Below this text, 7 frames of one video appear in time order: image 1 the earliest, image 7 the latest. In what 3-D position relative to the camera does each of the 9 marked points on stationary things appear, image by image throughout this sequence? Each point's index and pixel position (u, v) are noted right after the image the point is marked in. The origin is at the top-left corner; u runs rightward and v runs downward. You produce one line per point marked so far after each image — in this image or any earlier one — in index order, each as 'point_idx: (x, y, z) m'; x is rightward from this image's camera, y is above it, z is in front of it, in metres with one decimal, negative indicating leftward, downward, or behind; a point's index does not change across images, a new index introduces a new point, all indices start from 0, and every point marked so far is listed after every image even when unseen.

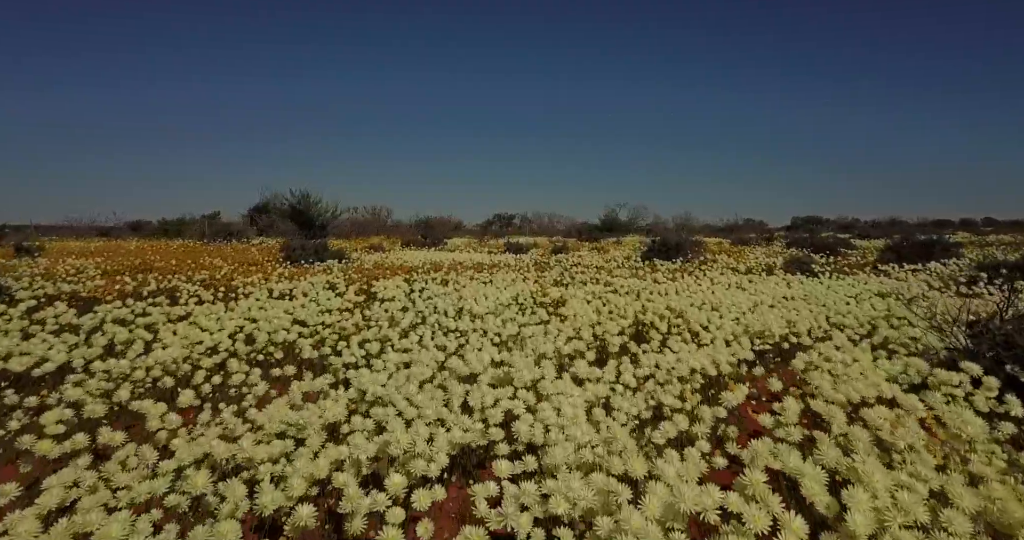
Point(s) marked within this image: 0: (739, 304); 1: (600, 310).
0: (+2.9, -0.5, +6.5) m
1: (+1.1, -0.5, +6.1) m
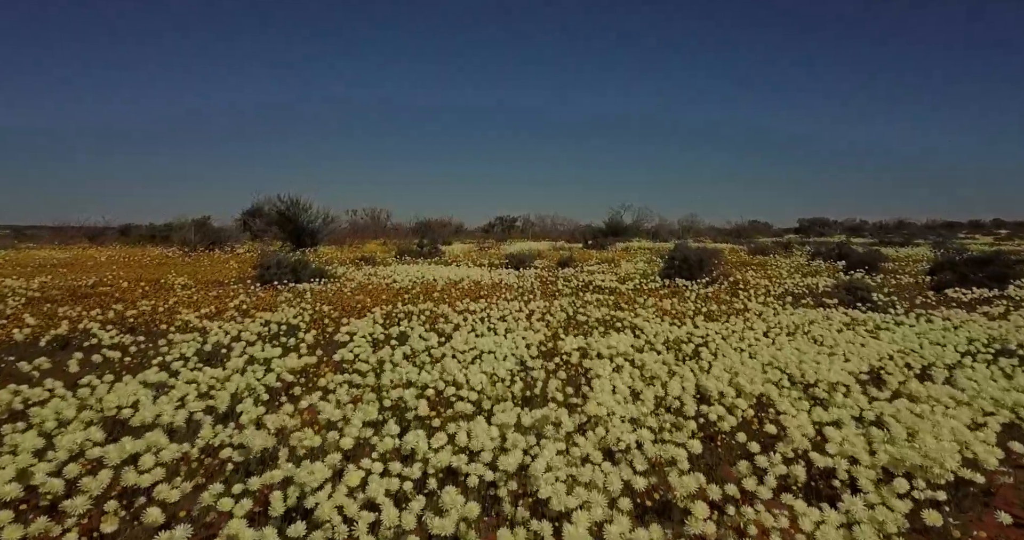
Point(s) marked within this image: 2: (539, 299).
0: (+3.0, -1.1, +4.5) m
1: (+1.1, -1.1, +4.2) m
2: (+0.6, -0.6, +10.8) m
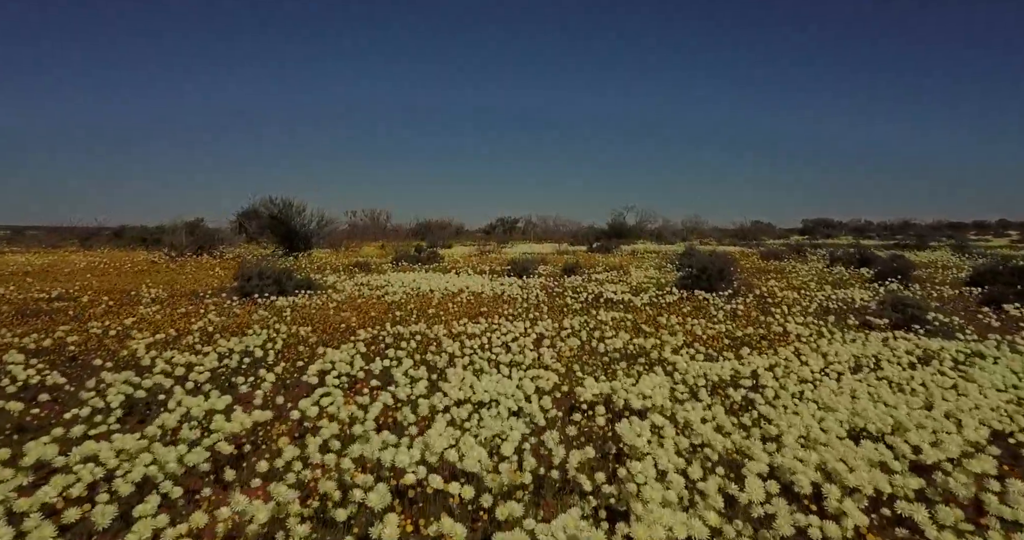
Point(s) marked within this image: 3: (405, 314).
0: (+3.0, -1.3, +3.3) m
1: (+1.2, -1.4, +2.9) m
2: (+0.7, -0.9, +9.5) m
3: (-2.3, -1.0, +10.6) m
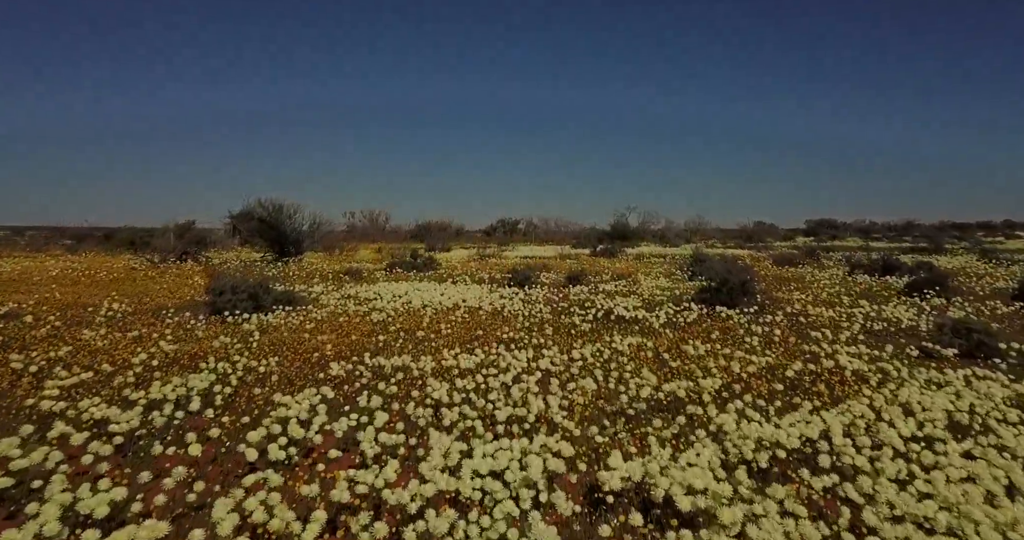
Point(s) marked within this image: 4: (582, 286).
0: (+3.0, -1.7, +1.9) m
1: (+1.2, -1.7, +1.6) m
2: (+0.7, -1.3, +8.2) m
3: (-2.3, -1.3, +9.2) m
4: (+2.4, -0.5, +17.4) m
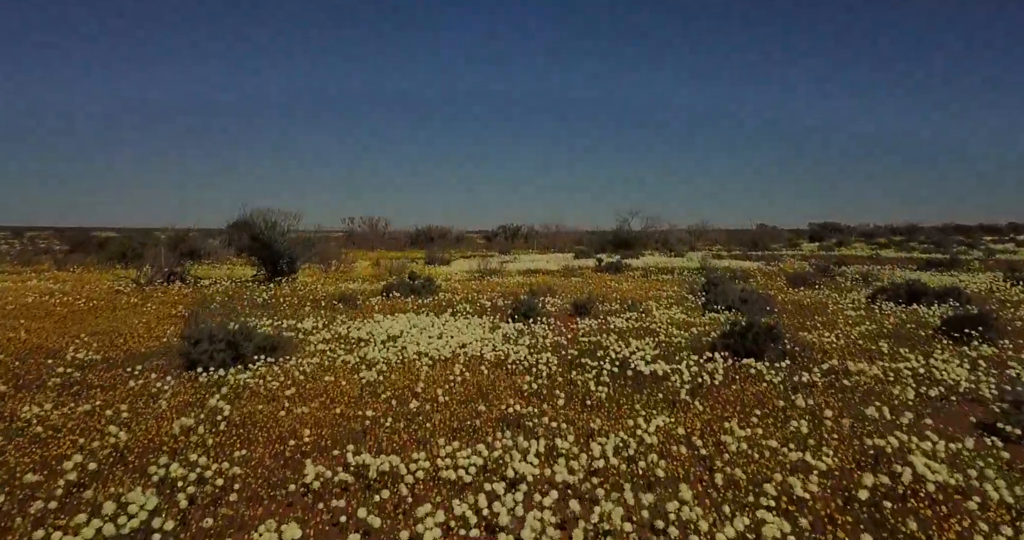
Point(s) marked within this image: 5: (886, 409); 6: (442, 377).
0: (+3.1, -2.7, +0.7) m
1: (+1.3, -2.7, +0.4) m
2: (+0.8, -2.3, +7.0) m
3: (-2.1, -2.3, +8.0) m
4: (+2.5, -1.6, +16.2) m
5: (+6.0, -2.2, +8.0) m
6: (-1.4, -2.1, +10.1) m
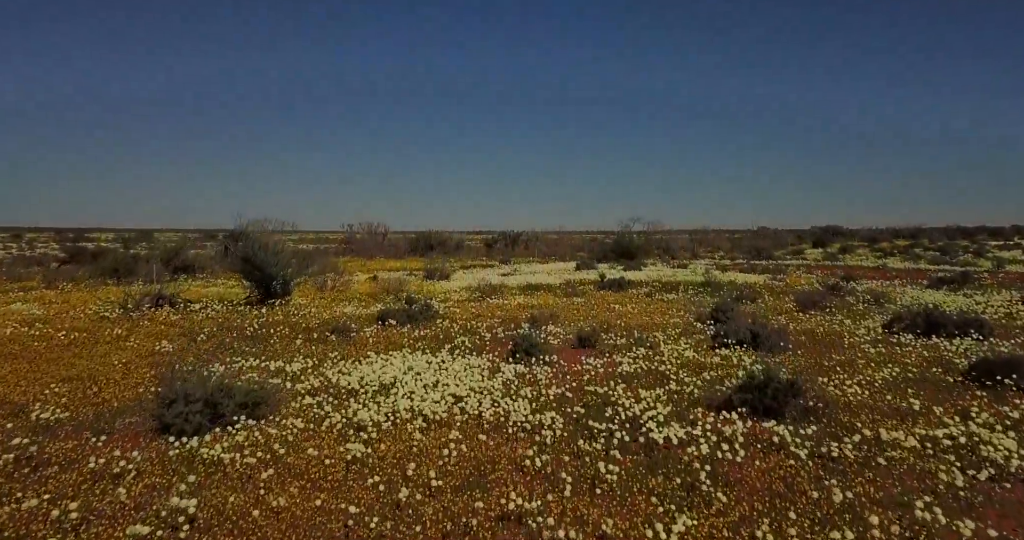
0: (+3.1, -3.8, -0.2) m
1: (+1.3, -3.8, -0.5) m
2: (+0.8, -3.4, +6.1) m
3: (-2.1, -3.4, +7.1) m
4: (+2.6, -2.7, +15.3) m
5: (+6.0, -3.3, +7.1) m
6: (-1.4, -3.2, +9.2) m
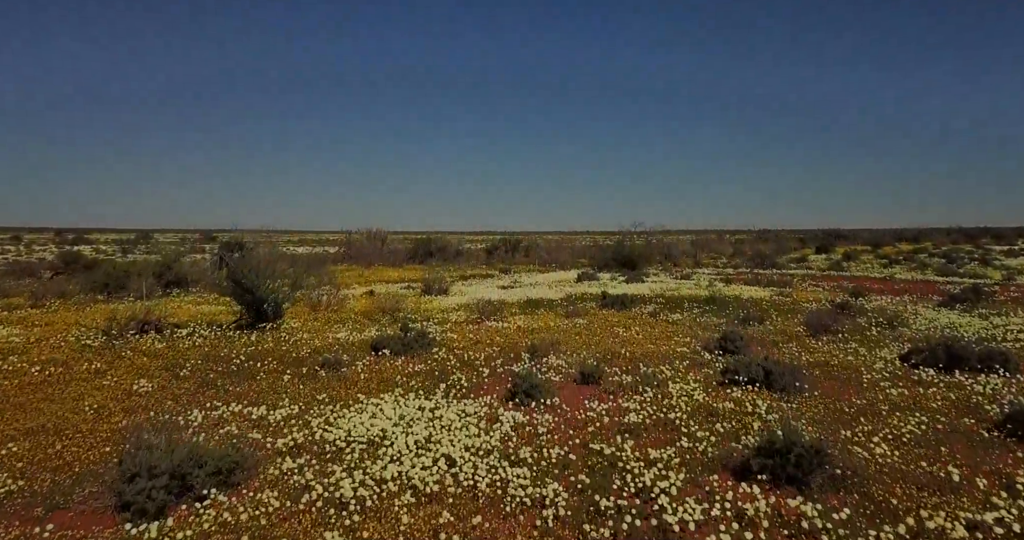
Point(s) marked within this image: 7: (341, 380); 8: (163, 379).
0: (+3.1, -4.9, -1.1) m
1: (+1.2, -4.9, -1.5) m
2: (+0.8, -4.5, +5.1) m
3: (-2.2, -4.5, +6.2) m
4: (+2.5, -3.8, +14.3) m
5: (+6.0, -4.4, +6.2) m
6: (-1.4, -4.3, +8.2) m
7: (-5.7, -3.6, +16.7) m
8: (-11.8, -3.5, +16.7) m
